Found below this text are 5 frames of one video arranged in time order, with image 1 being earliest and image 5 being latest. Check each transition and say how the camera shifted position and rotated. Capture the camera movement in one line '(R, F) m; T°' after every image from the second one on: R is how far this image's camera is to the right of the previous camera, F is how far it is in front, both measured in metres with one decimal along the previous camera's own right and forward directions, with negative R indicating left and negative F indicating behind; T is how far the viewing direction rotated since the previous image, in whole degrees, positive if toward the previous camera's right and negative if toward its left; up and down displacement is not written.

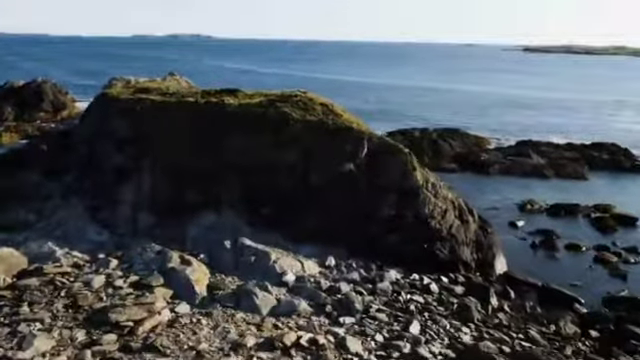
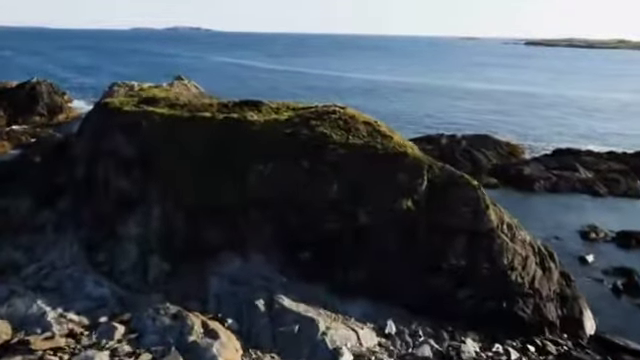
(-1.6, +4.3) m; 0°
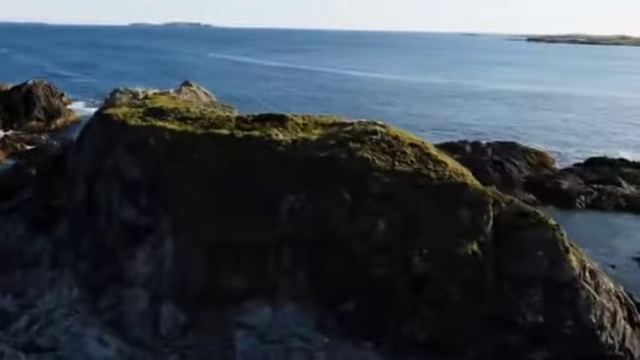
(-1.2, +3.1) m; 0°
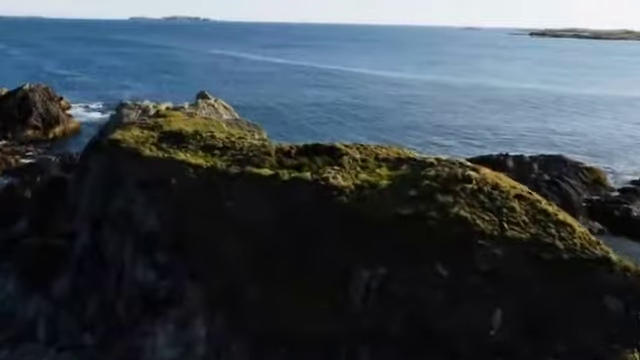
(-1.8, +4.5) m; 0°
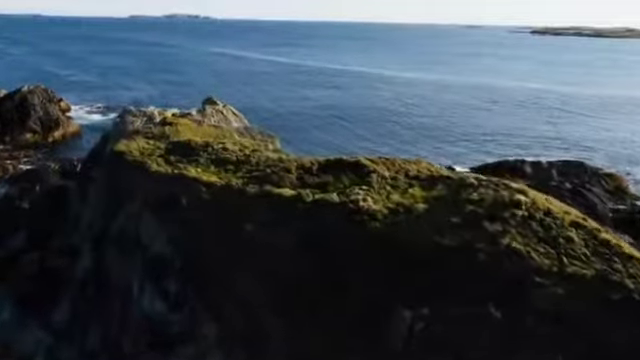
(-0.7, +1.6) m; 0°
